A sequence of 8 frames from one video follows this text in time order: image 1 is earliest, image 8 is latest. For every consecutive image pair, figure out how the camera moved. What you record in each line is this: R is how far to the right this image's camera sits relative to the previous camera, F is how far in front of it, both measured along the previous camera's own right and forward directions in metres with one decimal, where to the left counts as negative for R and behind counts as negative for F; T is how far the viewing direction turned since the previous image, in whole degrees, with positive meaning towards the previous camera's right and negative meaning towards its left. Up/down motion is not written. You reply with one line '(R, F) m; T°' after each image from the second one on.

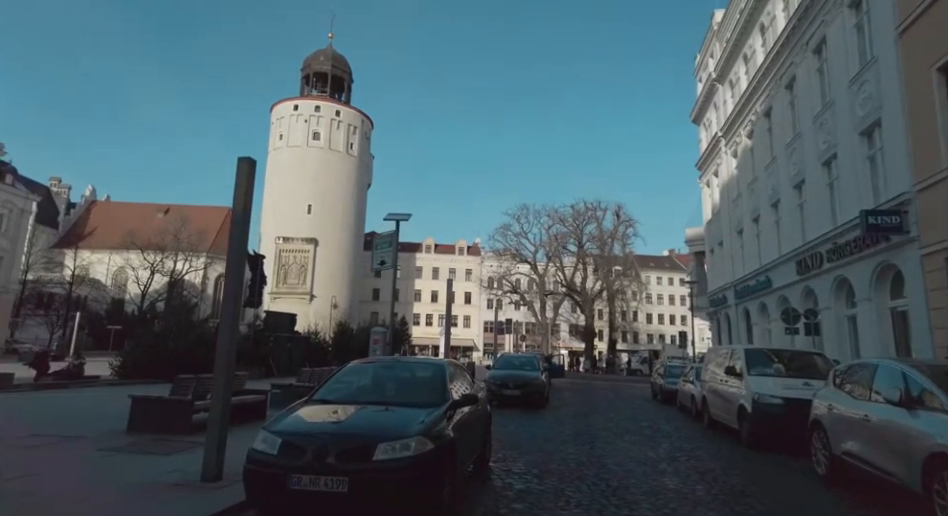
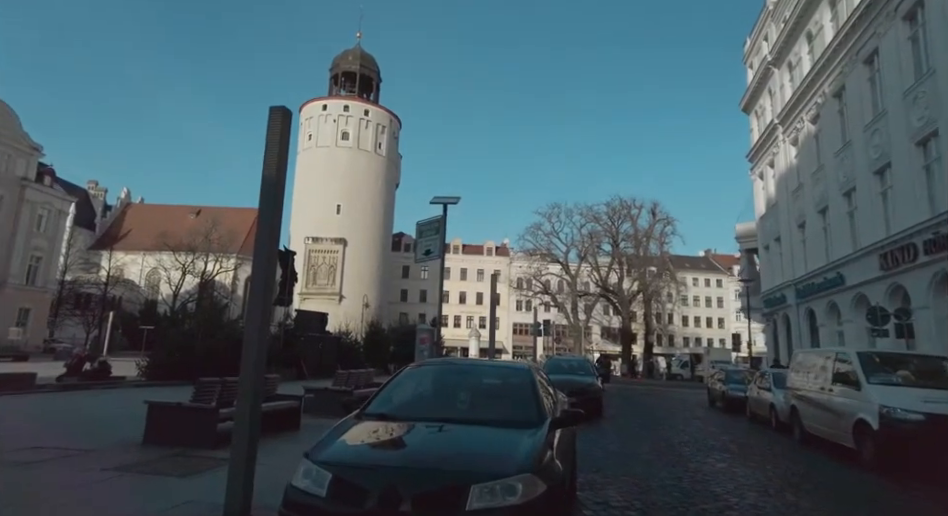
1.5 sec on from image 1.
(-0.6, +1.4) m; -3°
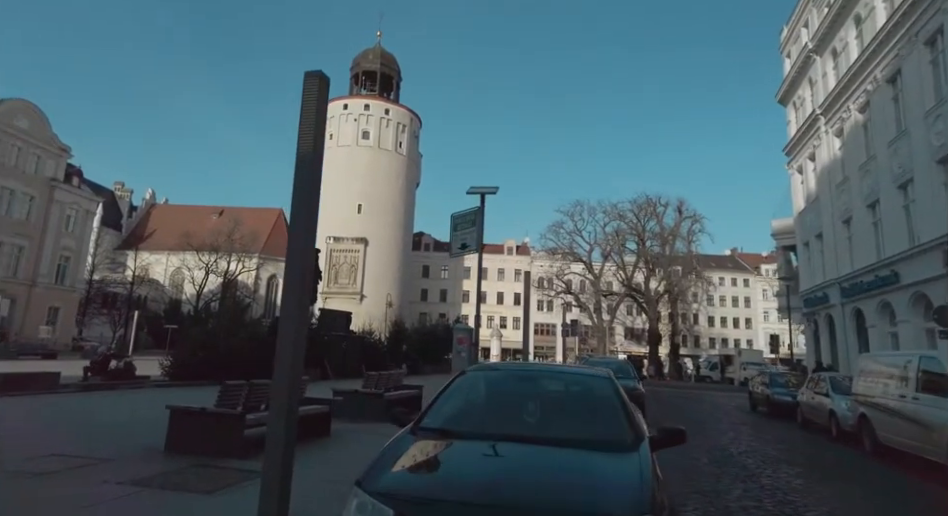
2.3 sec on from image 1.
(-0.4, +0.8) m; -2°
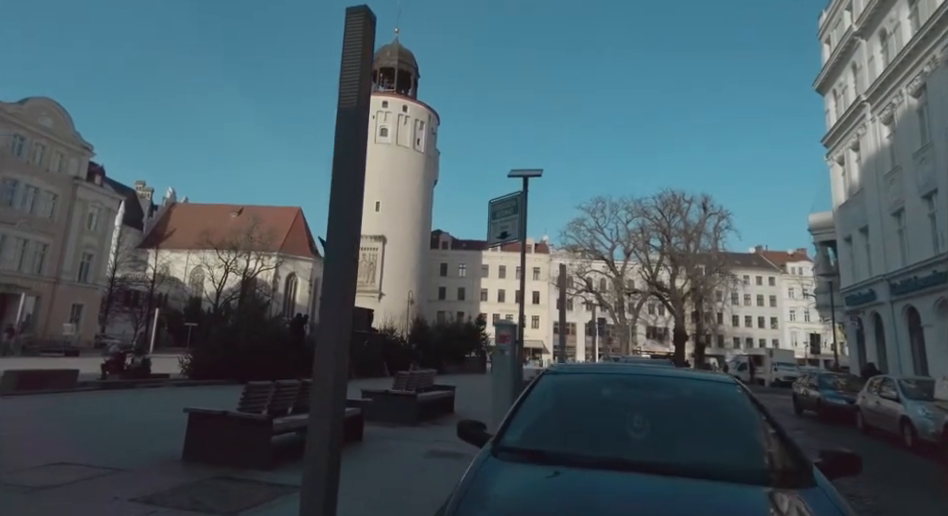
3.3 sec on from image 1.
(-0.5, +0.9) m; -2°
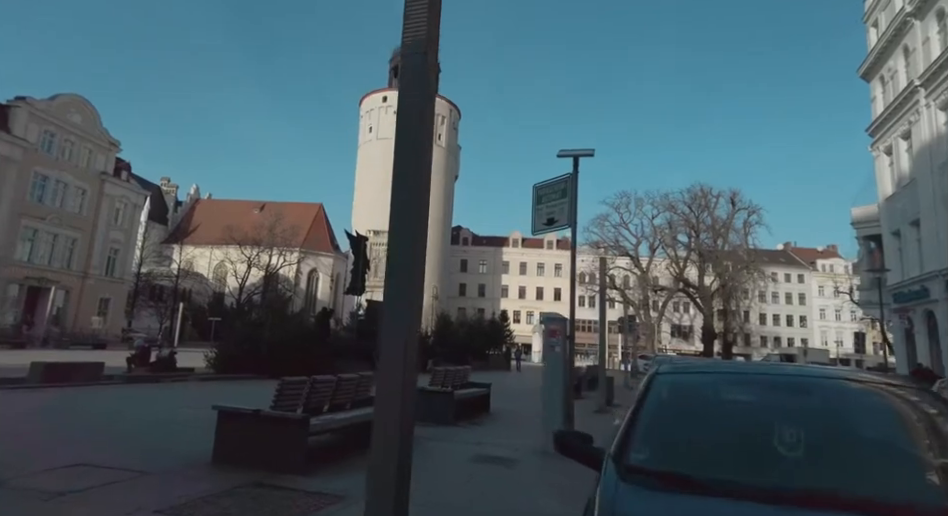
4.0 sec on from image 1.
(-0.4, +0.7) m; -2°
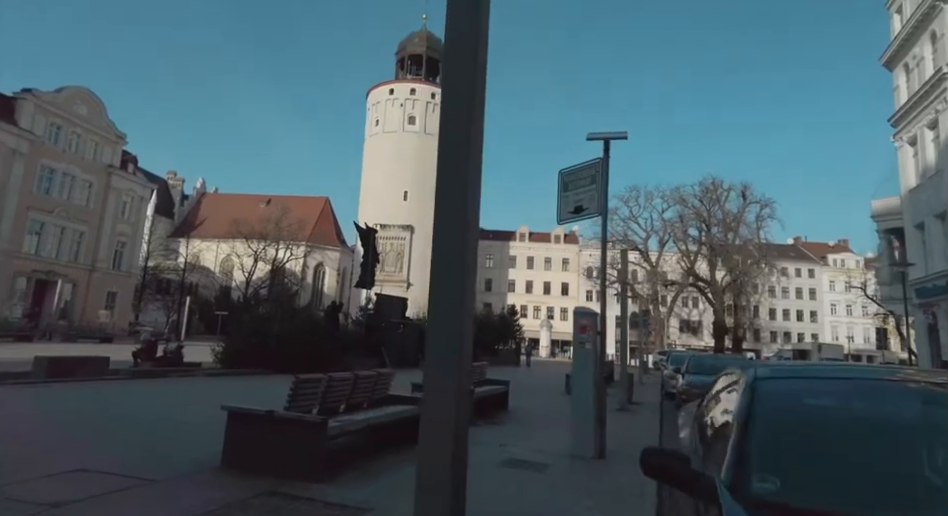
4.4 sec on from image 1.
(-0.3, +0.5) m; -1°
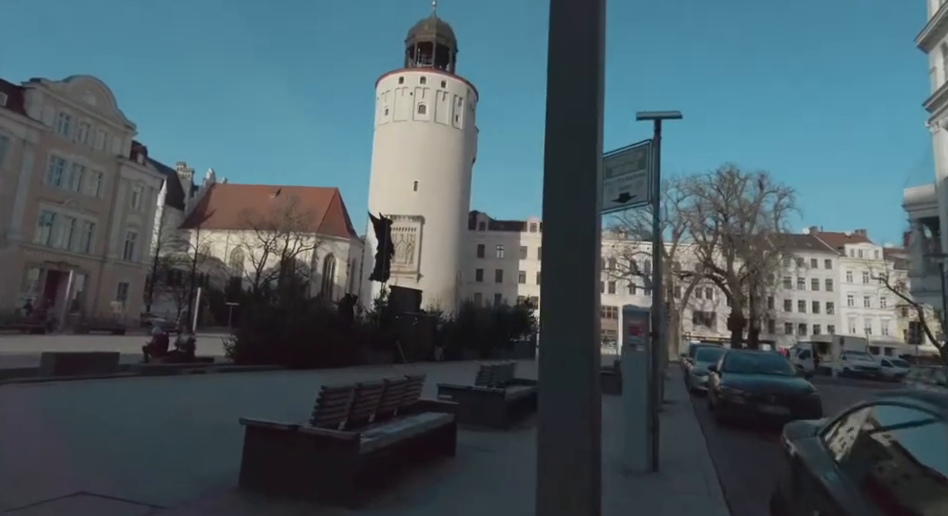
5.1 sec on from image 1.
(-0.4, +0.7) m; -1°
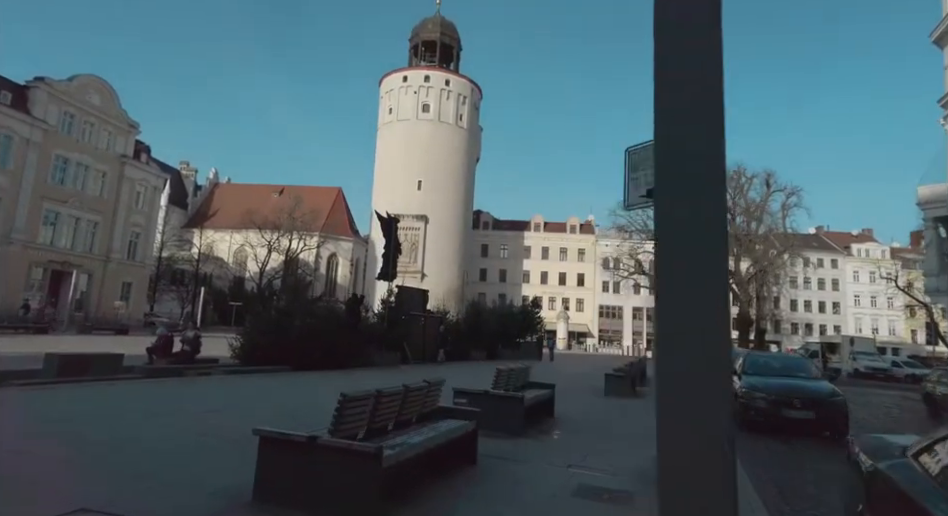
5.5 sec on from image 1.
(-0.2, +0.4) m; 0°
